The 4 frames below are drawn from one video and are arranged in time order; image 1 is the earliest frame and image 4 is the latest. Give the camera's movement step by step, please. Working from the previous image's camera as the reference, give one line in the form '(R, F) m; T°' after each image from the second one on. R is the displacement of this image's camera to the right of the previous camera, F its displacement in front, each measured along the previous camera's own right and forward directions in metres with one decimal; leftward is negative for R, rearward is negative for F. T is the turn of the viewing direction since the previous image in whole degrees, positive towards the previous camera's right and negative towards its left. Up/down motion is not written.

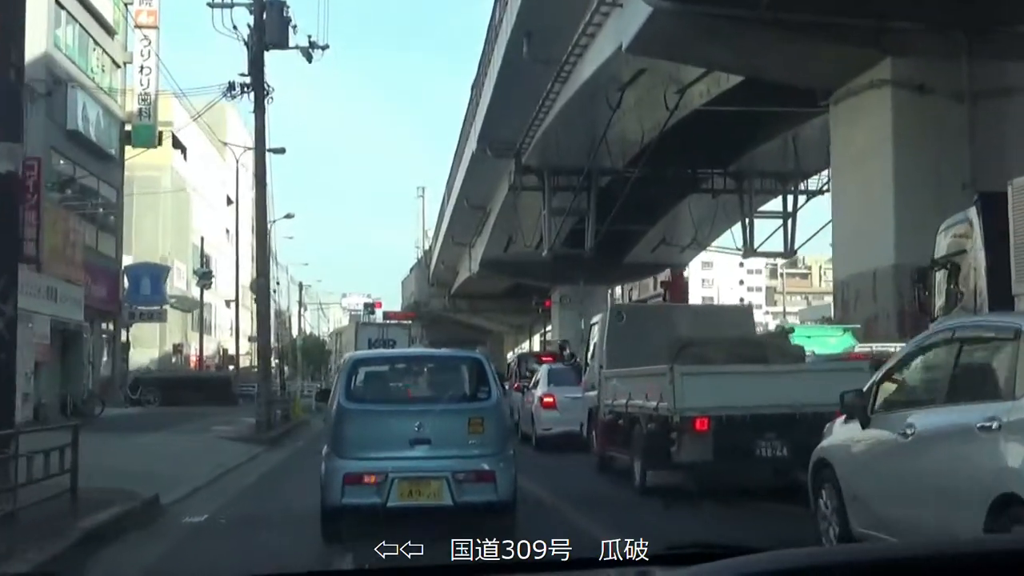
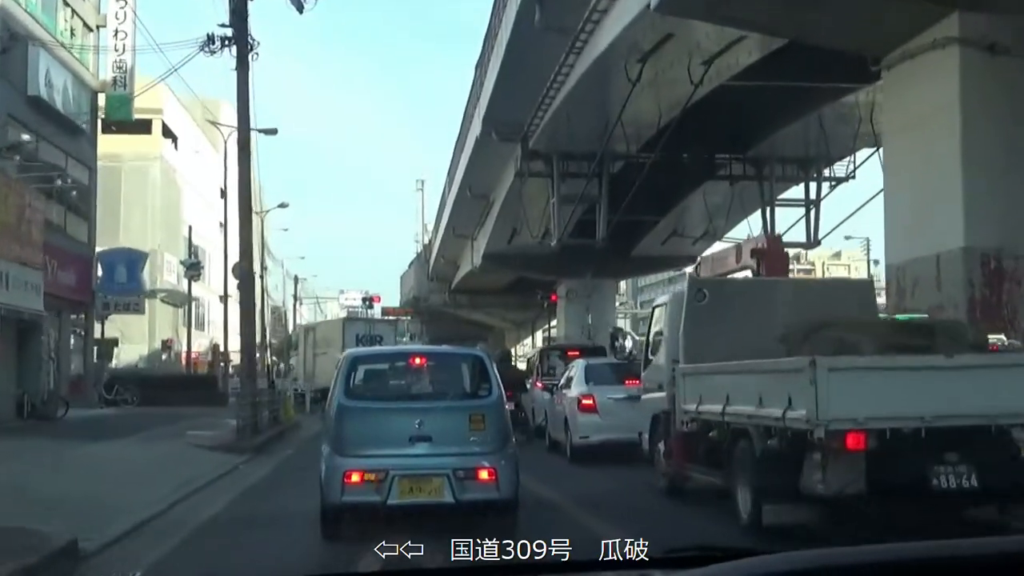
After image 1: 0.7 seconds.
(-0.1, +1.8) m; 0°
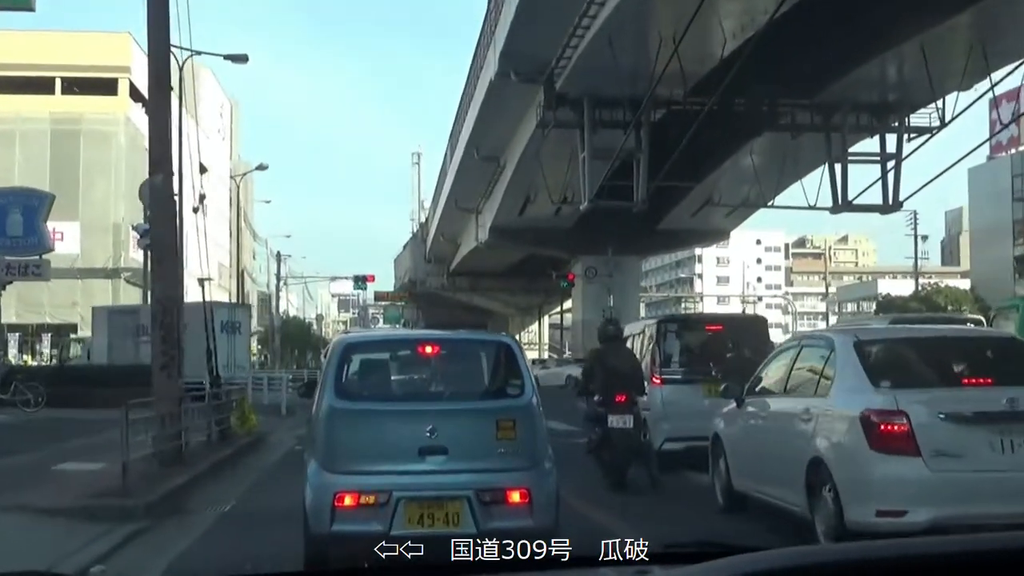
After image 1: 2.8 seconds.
(-0.4, +5.1) m; 0°
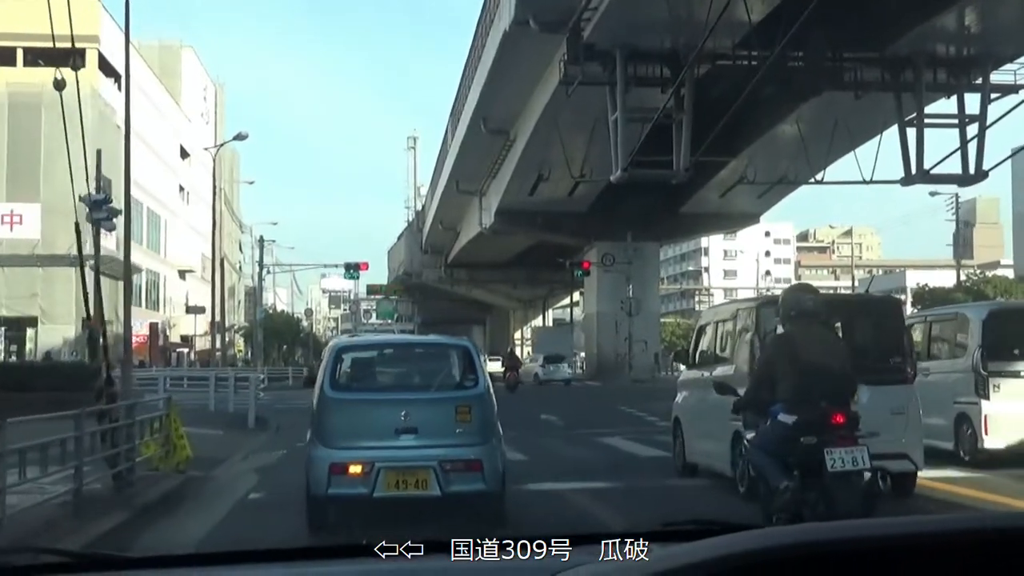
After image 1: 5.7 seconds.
(-0.3, +3.8) m; 0°
